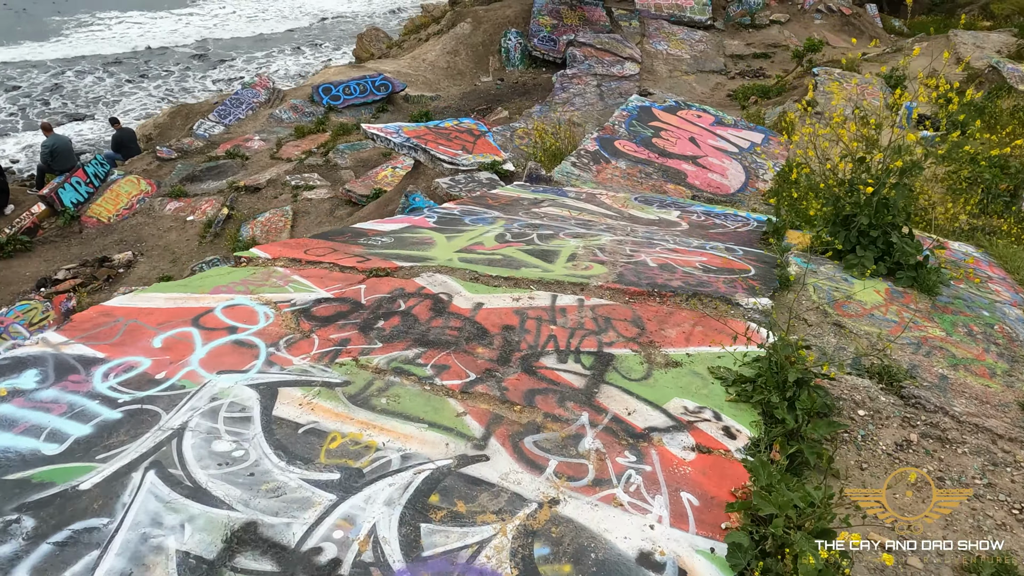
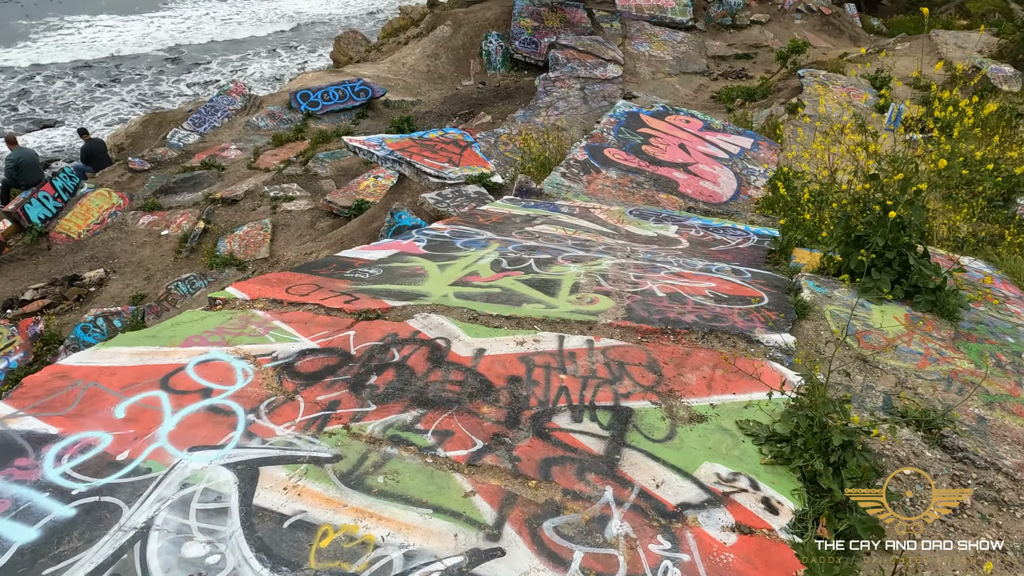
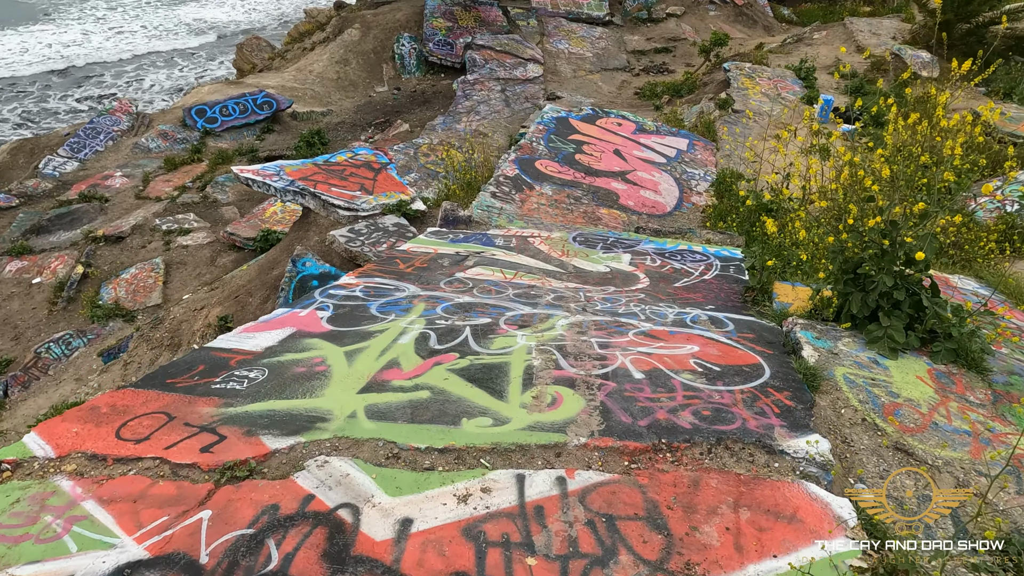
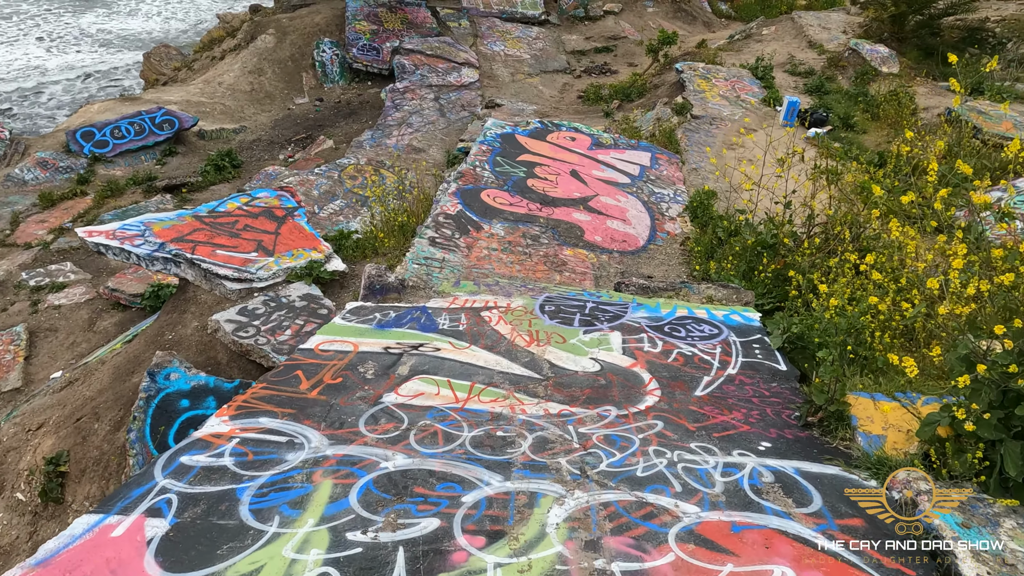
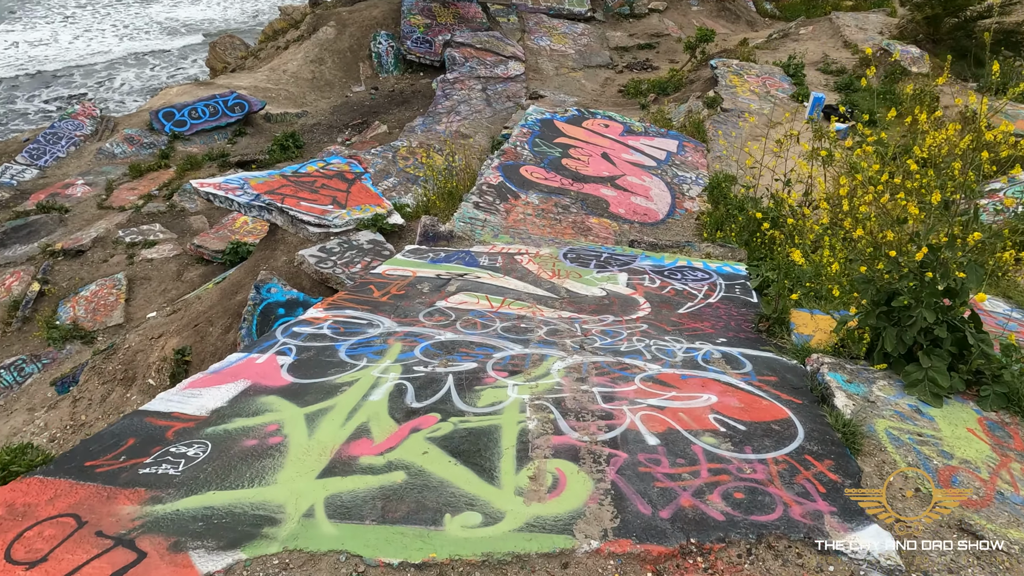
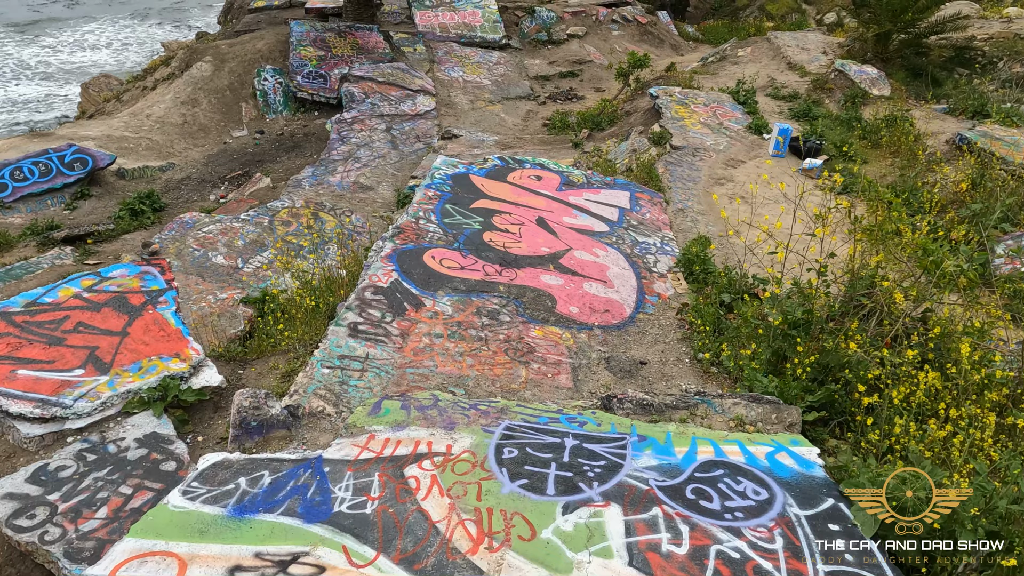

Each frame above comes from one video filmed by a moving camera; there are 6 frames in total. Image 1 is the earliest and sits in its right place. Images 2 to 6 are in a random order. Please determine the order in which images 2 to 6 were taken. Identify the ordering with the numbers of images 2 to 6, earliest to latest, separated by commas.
2, 3, 5, 4, 6
